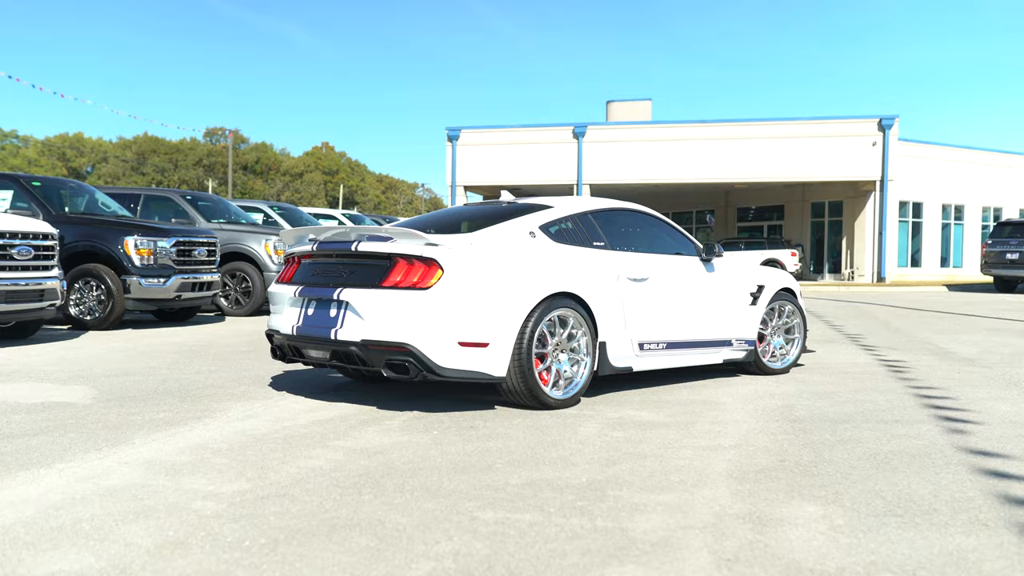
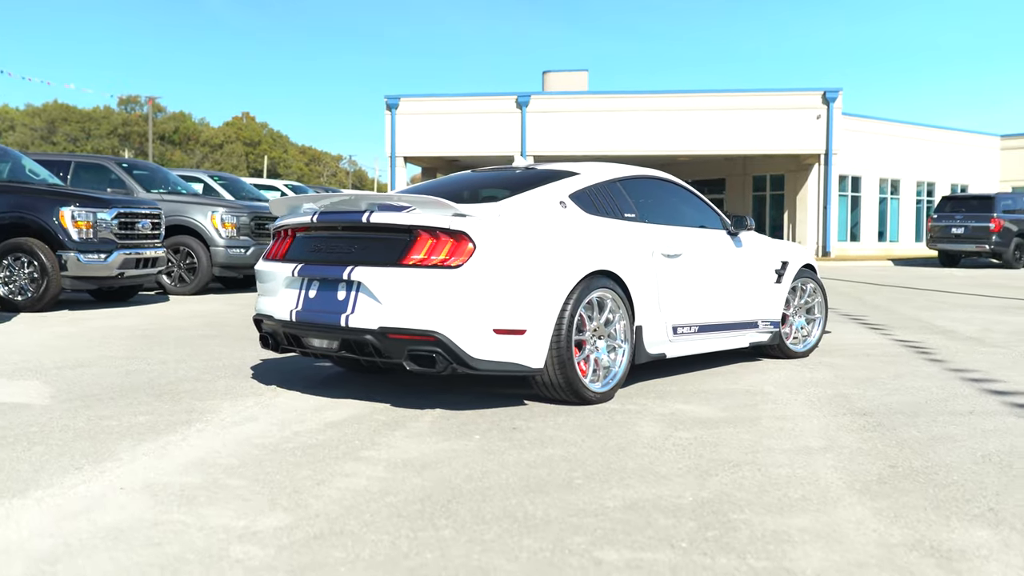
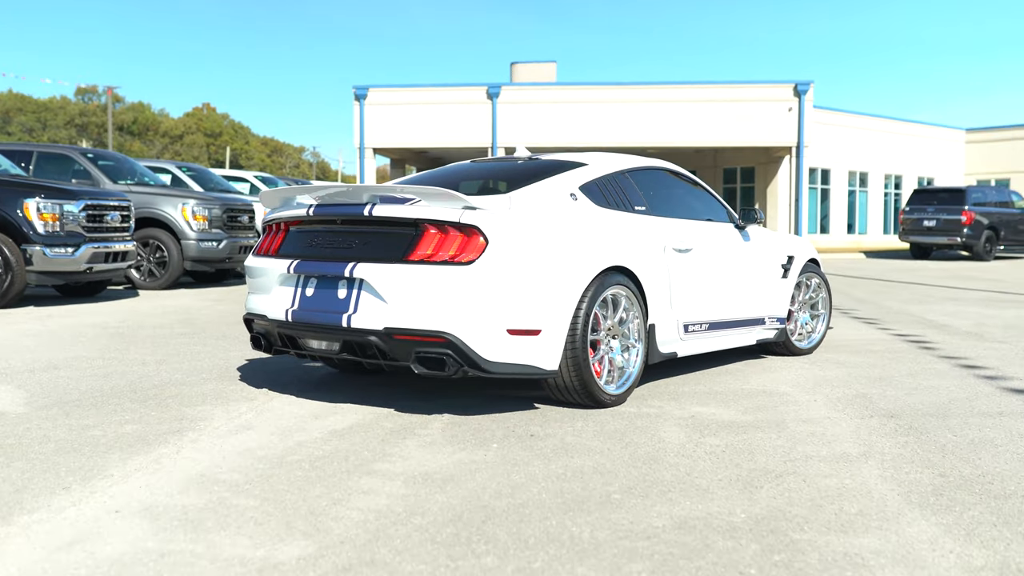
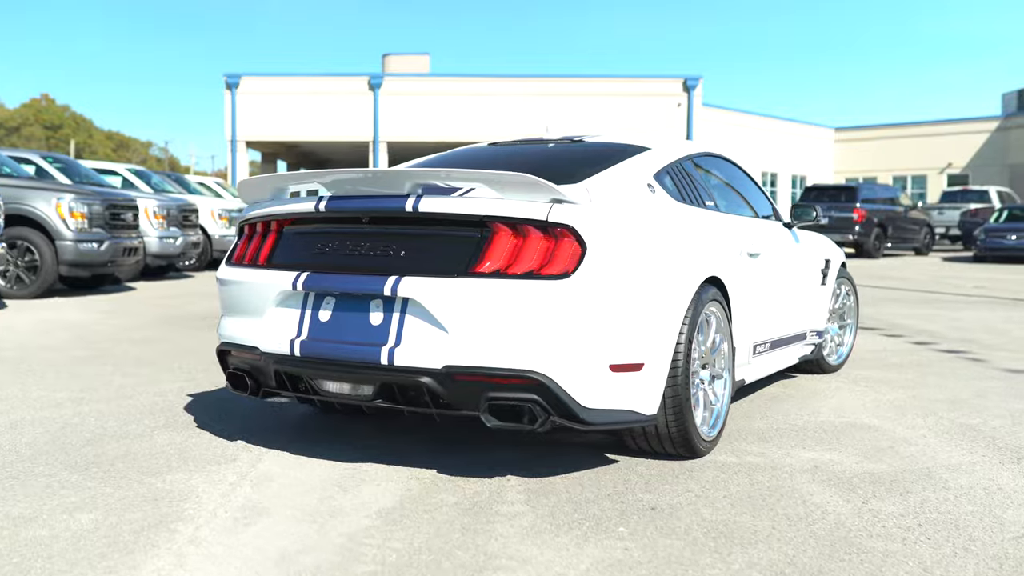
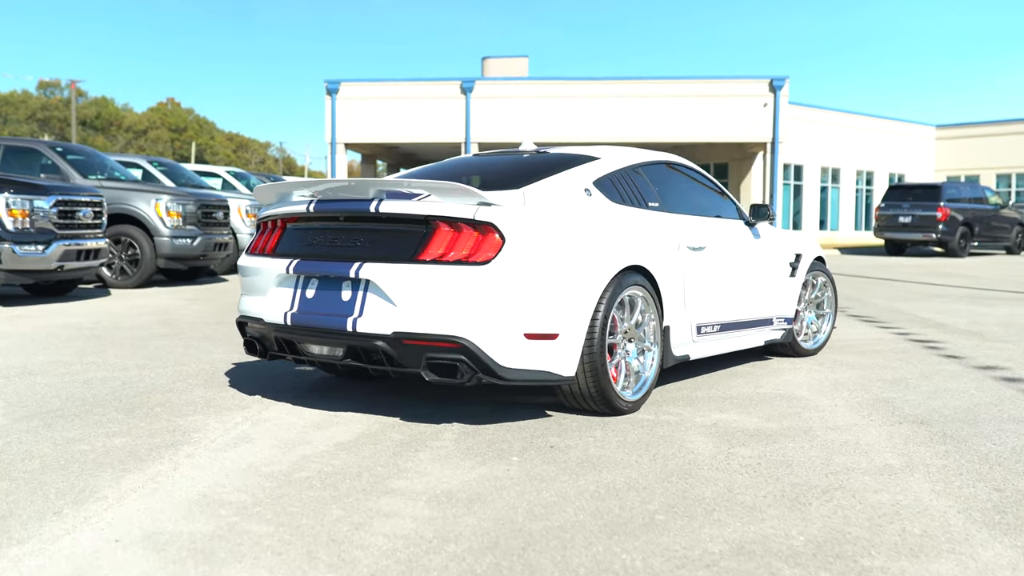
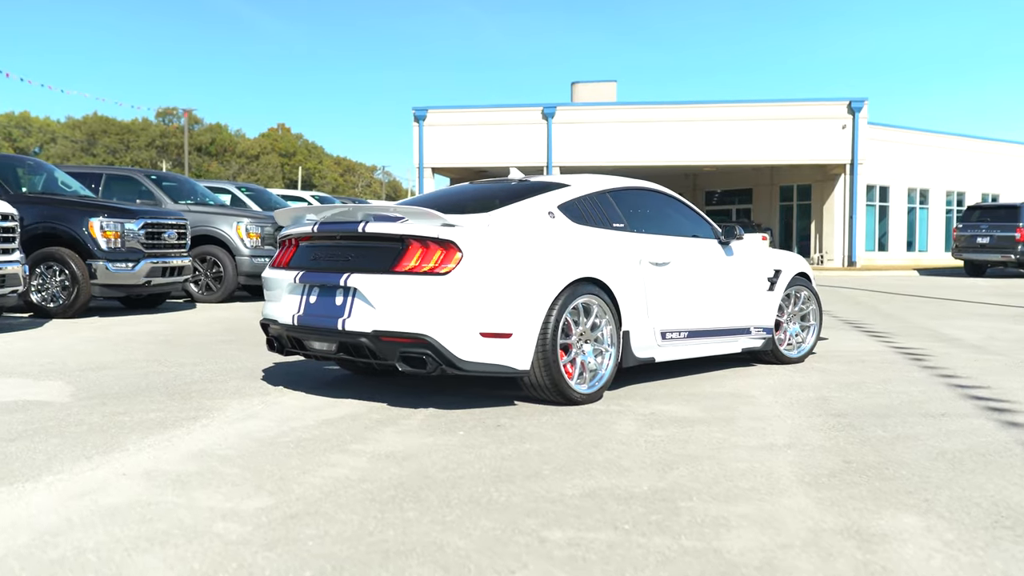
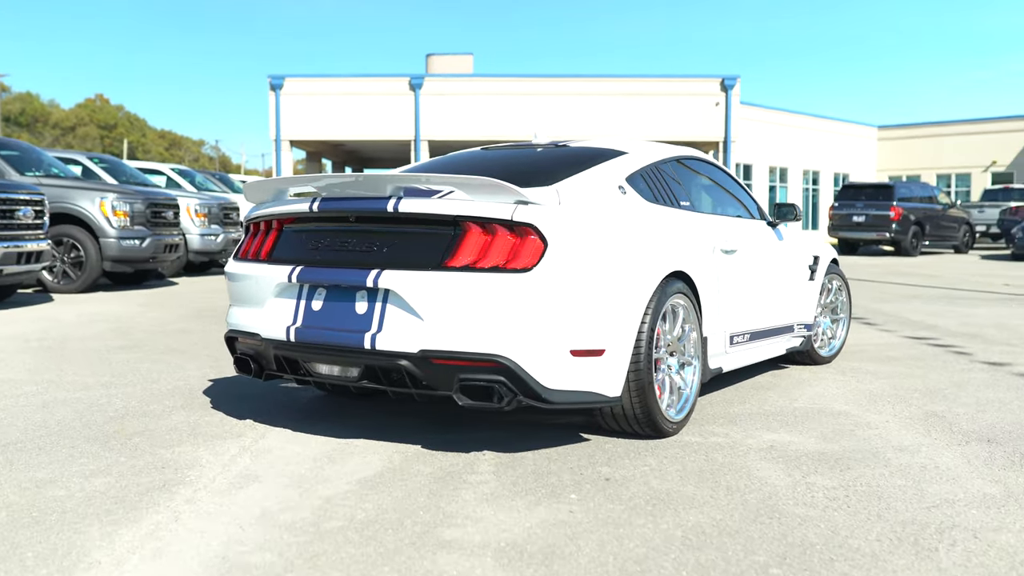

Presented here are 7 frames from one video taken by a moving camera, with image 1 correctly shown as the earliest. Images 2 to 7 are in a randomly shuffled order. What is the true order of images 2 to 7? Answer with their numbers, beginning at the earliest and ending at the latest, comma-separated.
6, 2, 3, 5, 7, 4
